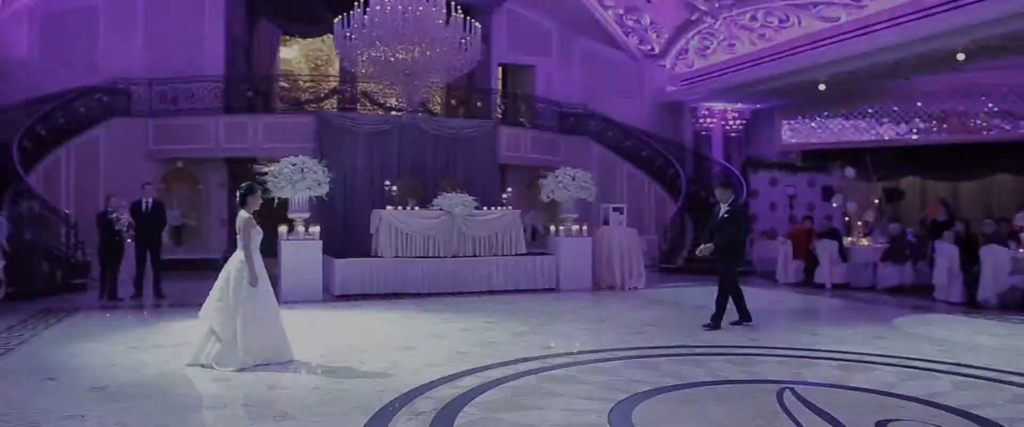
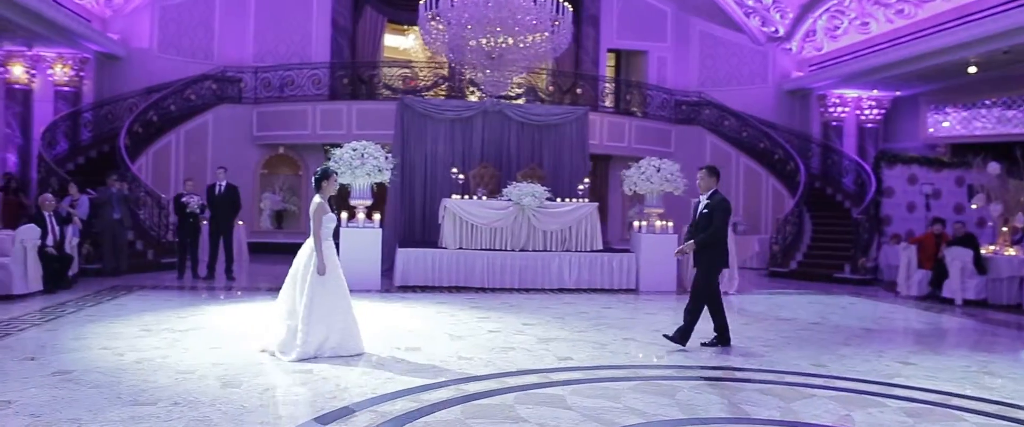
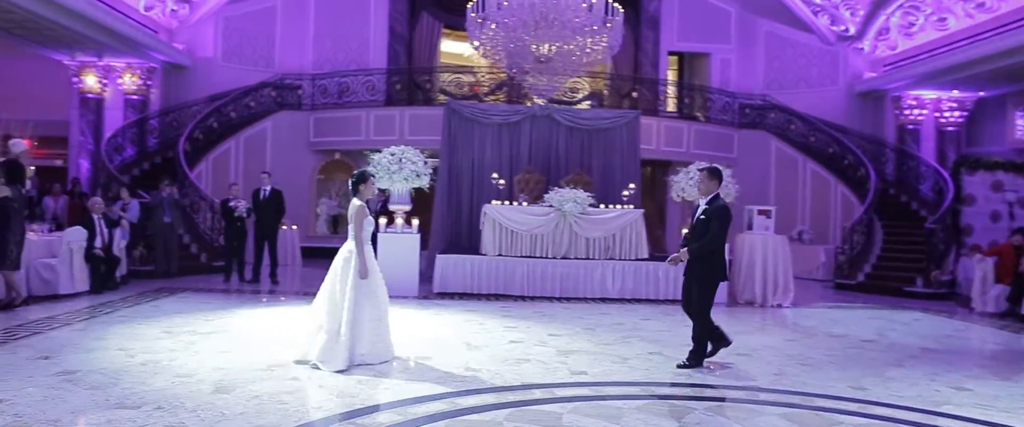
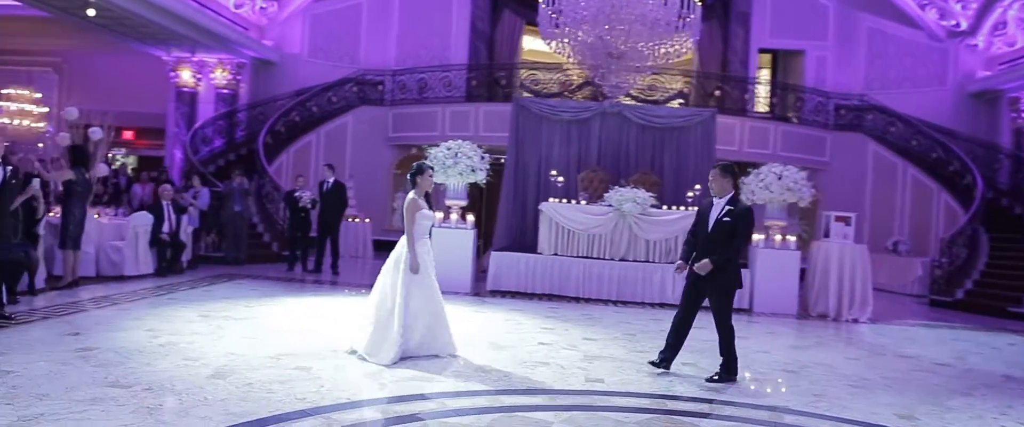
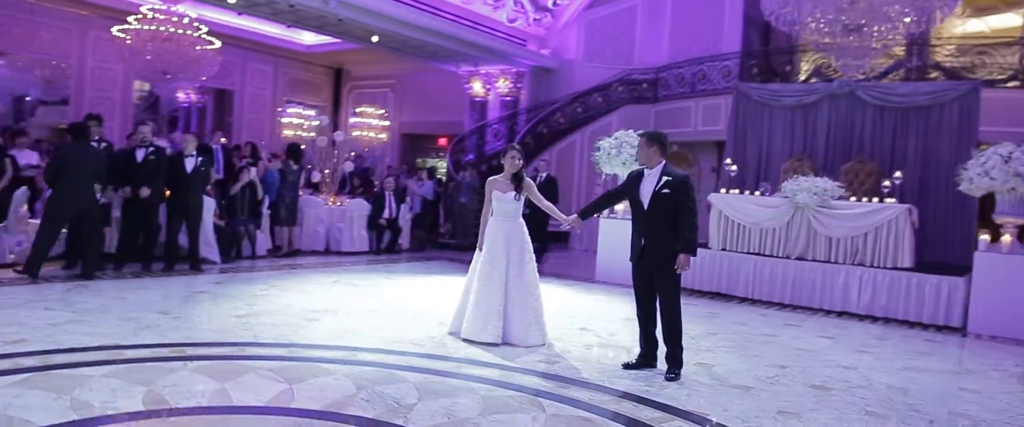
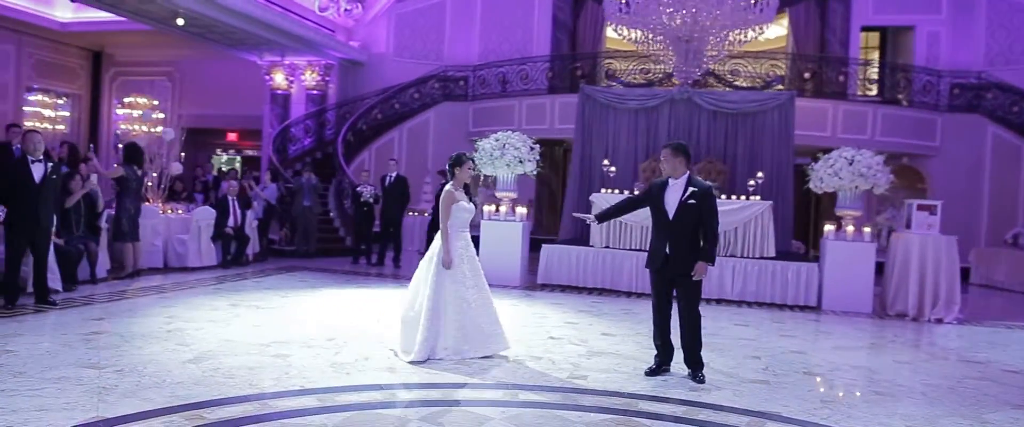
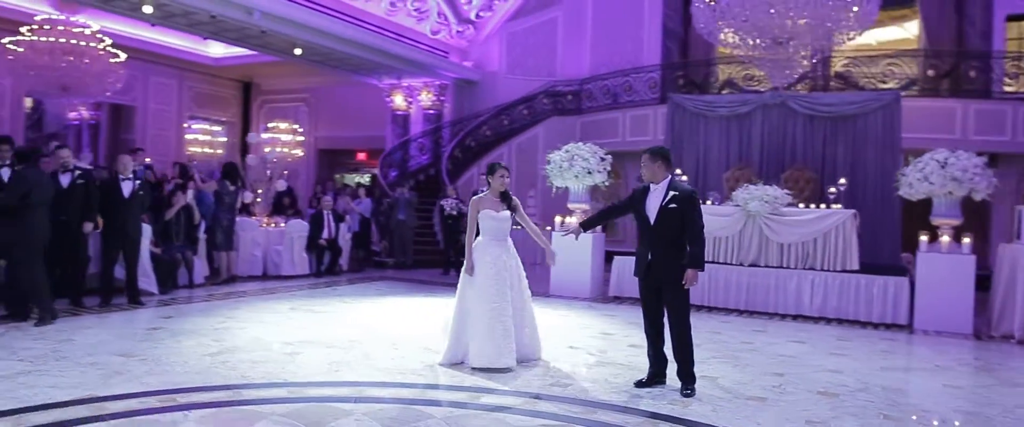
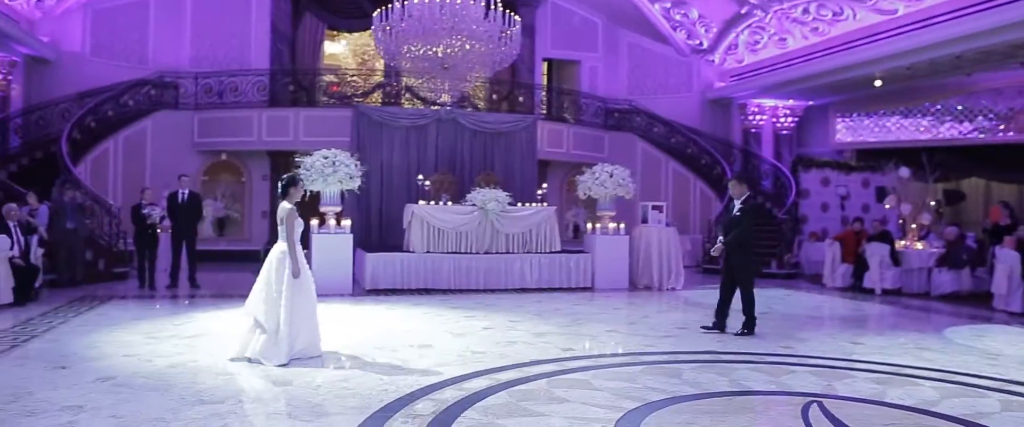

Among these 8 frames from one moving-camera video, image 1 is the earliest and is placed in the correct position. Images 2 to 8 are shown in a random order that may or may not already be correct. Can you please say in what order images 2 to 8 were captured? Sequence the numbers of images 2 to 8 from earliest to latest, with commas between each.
8, 2, 3, 4, 6, 7, 5
